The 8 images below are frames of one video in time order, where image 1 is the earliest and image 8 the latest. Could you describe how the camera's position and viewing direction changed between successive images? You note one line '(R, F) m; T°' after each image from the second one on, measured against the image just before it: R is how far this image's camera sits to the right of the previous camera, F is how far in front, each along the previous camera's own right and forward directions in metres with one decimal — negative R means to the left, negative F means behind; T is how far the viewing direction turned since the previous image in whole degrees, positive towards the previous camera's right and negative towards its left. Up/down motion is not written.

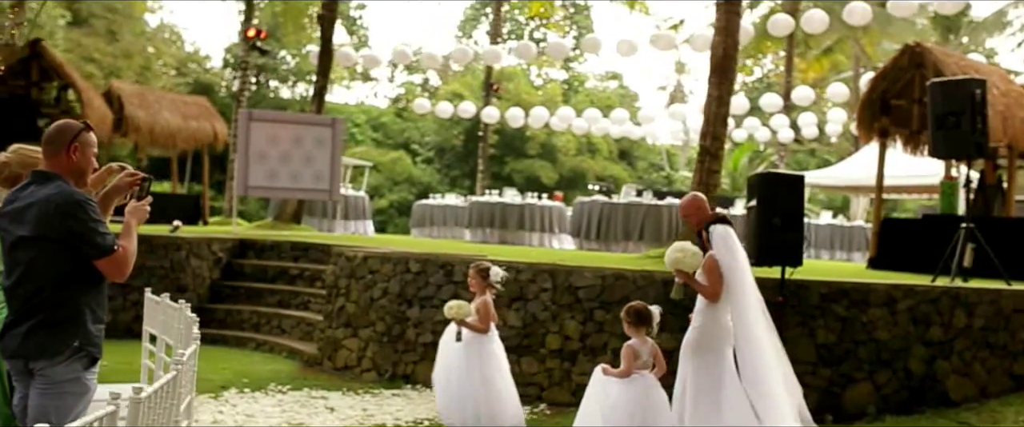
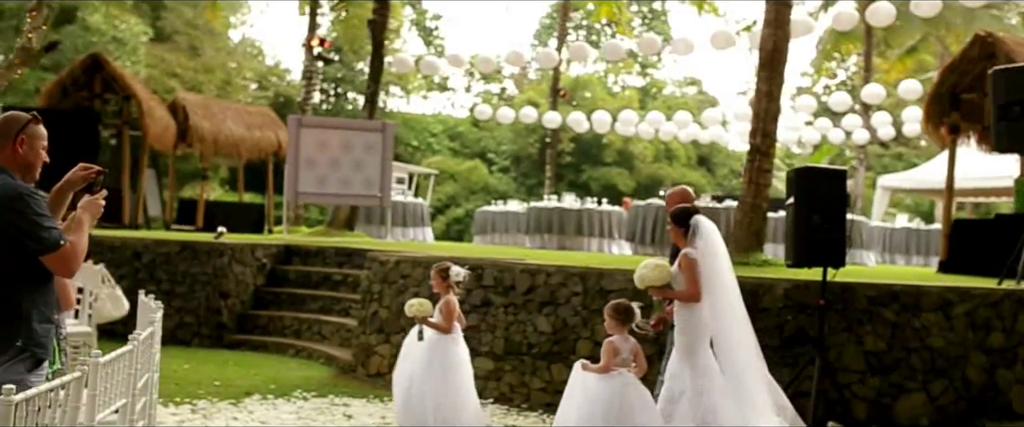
(+0.4, +0.3) m; -5°
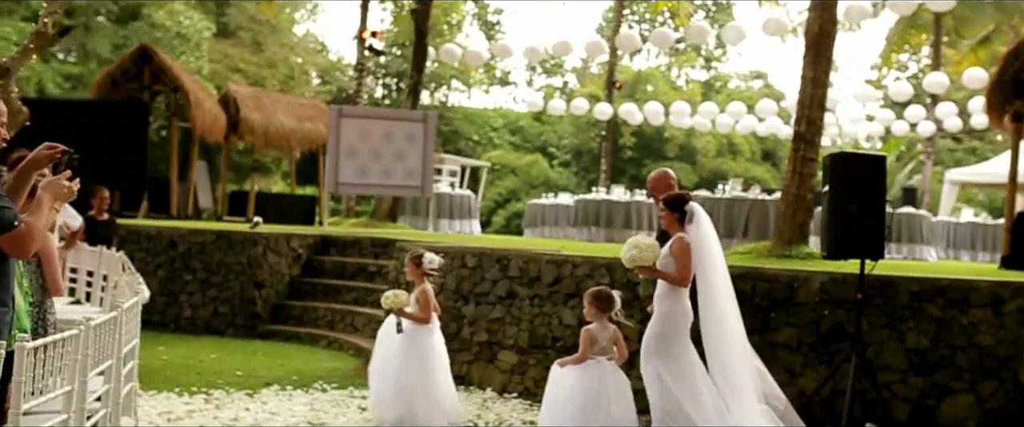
(+0.3, +0.3) m; -4°
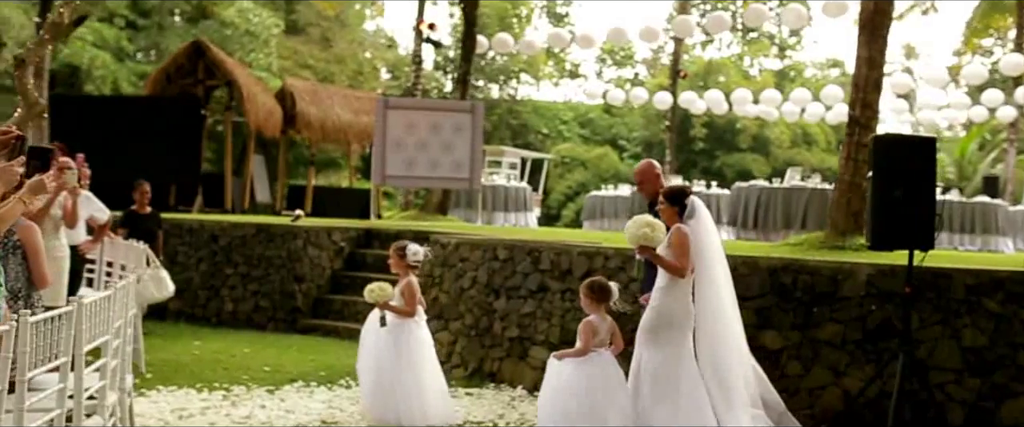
(+0.3, +0.3) m; -4°
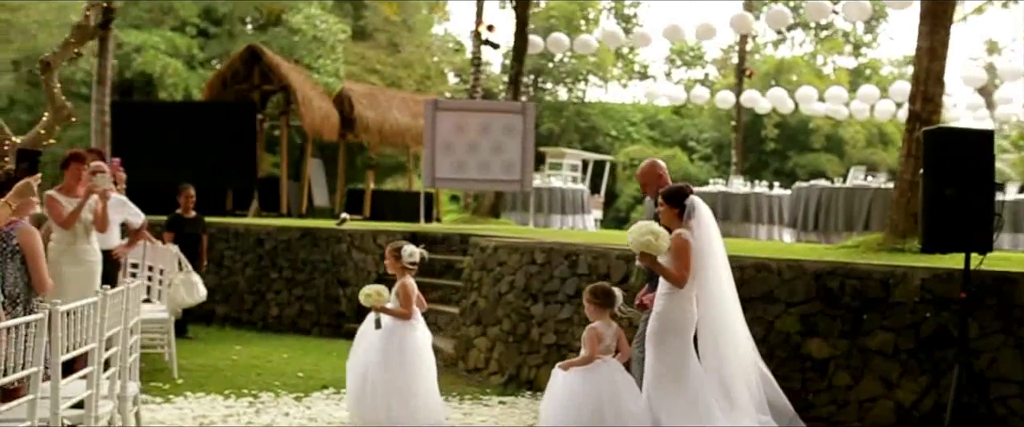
(+0.3, +0.3) m; -4°
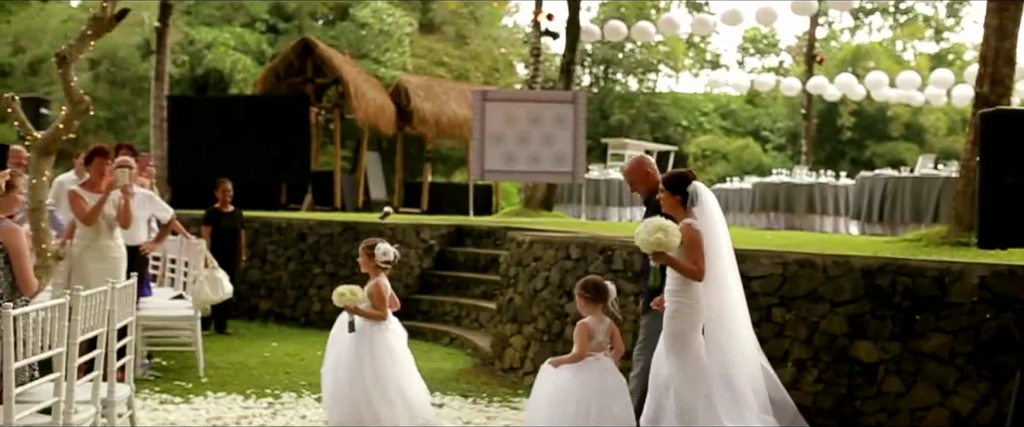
(+0.3, +0.4) m; -4°
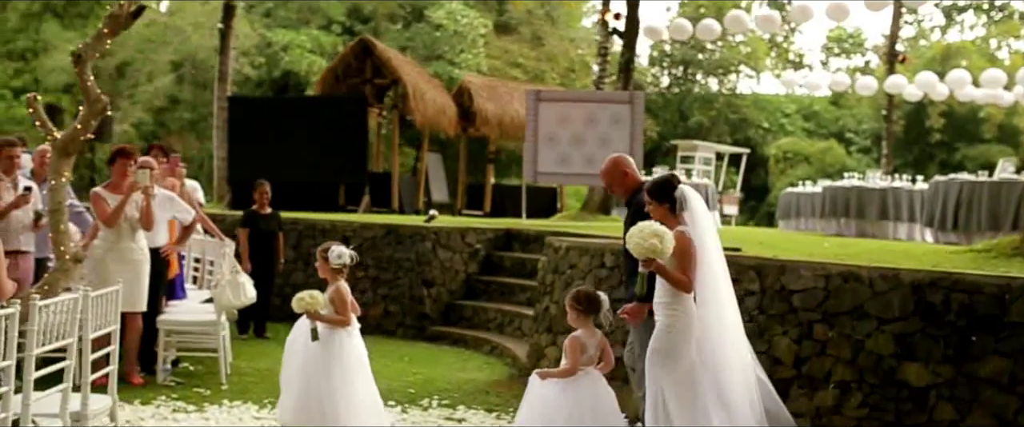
(+0.4, +0.4) m; -5°
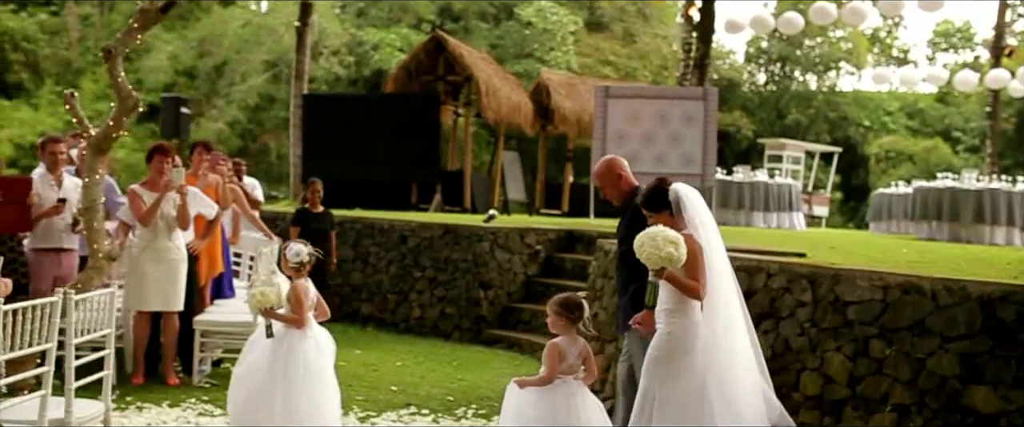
(+0.4, +0.4) m; -5°
